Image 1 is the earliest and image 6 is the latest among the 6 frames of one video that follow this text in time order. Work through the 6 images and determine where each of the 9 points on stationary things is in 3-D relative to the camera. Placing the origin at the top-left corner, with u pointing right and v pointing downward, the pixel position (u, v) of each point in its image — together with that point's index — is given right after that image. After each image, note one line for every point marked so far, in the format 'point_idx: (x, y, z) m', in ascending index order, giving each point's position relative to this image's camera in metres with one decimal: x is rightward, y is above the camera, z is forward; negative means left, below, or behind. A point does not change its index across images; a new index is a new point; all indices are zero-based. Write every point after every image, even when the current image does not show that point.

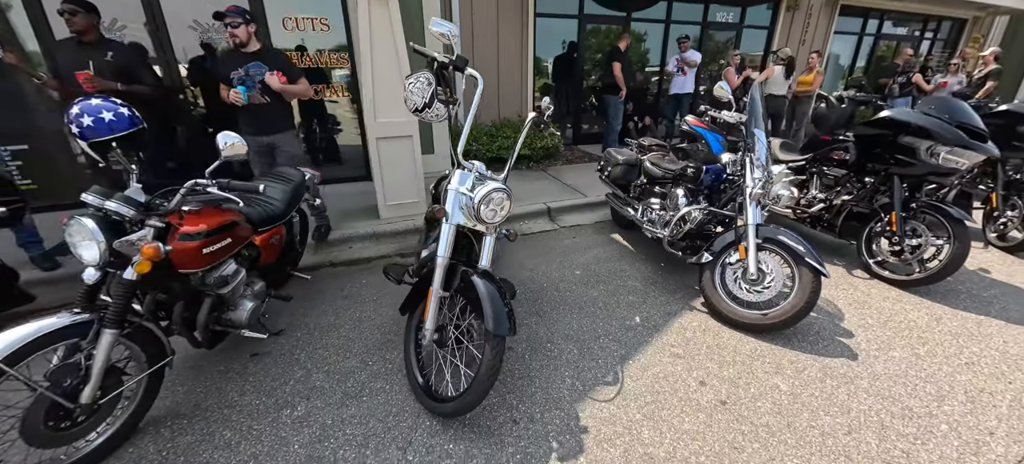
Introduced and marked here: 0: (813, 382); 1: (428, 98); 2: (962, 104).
0: (+1.5, -0.7, +1.9) m
1: (-0.4, +0.6, +1.8) m
2: (+3.0, +0.9, +2.6) m
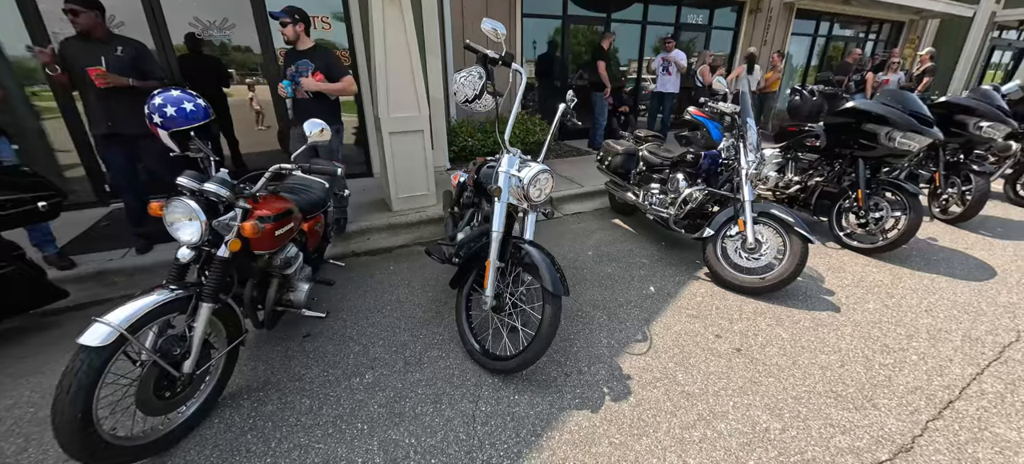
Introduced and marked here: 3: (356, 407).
0: (+1.7, -0.6, +2.2) m
1: (-0.2, +0.7, +2.0) m
2: (+3.2, +1.1, +3.1) m
3: (-0.7, -0.8, +1.7) m
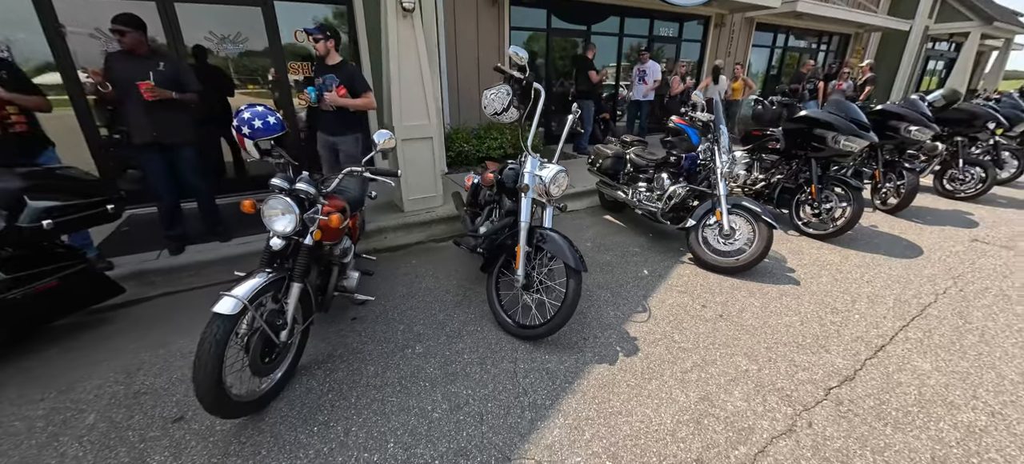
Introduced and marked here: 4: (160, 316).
0: (+1.8, -0.5, +2.7) m
1: (0.0, +0.8, +2.3) m
2: (+3.2, +1.2, +3.7) m
3: (-0.5, -0.7, +2.1) m
4: (-2.4, -0.6, +2.6) m
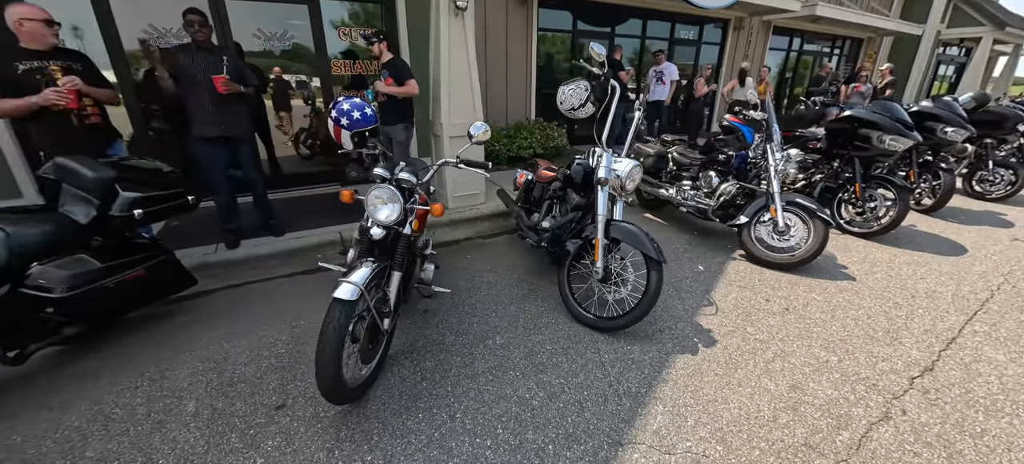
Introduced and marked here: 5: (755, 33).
0: (+2.3, -0.4, +2.7) m
1: (+0.4, +0.8, +2.4) m
2: (+3.7, +1.2, +3.7) m
3: (0.0, -0.7, +2.1) m
4: (-1.9, -0.5, +2.6) m
5: (+5.5, +4.5, +8.8) m
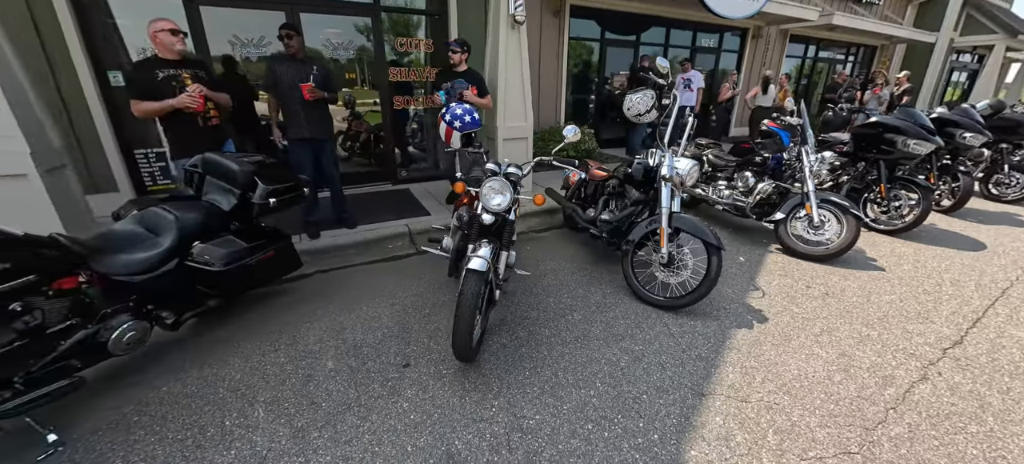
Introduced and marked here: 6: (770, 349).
0: (+2.8, -0.4, +3.0) m
1: (+0.9, +0.9, +2.7) m
2: (+4.2, +1.2, +4.0) m
3: (+0.5, -0.6, +2.4) m
4: (-1.4, -0.4, +3.0) m
5: (+6.1, +4.5, +9.1) m
6: (+1.5, -0.7, +2.3) m
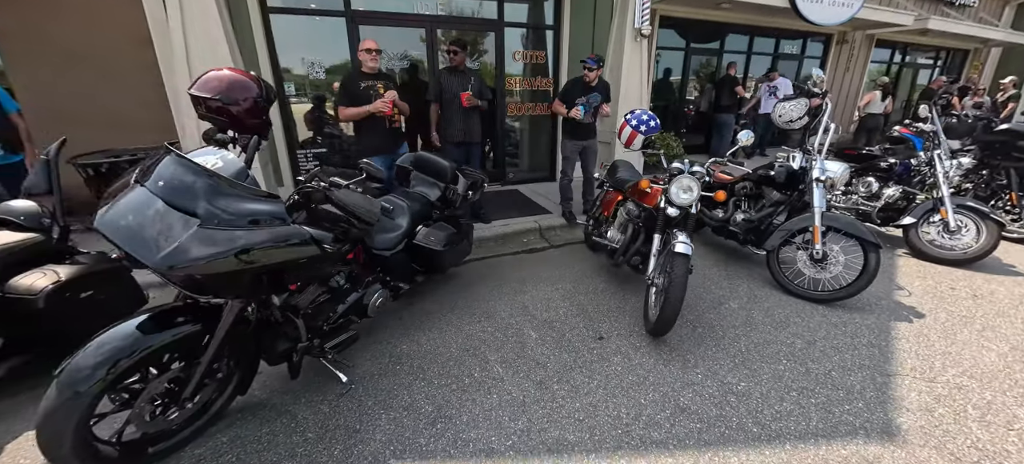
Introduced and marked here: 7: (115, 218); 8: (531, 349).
0: (+4.0, -0.4, +3.1) m
1: (+2.2, +0.9, +2.9) m
2: (+5.5, +1.2, +4.0) m
3: (+1.6, -0.6, +2.7) m
4: (-0.2, -0.4, +3.4) m
5: (+7.9, +4.2, +8.9) m
6: (+2.6, -0.7, +2.4) m
7: (-1.4, +0.1, +1.4) m
8: (+0.1, -0.7, +2.4) m
